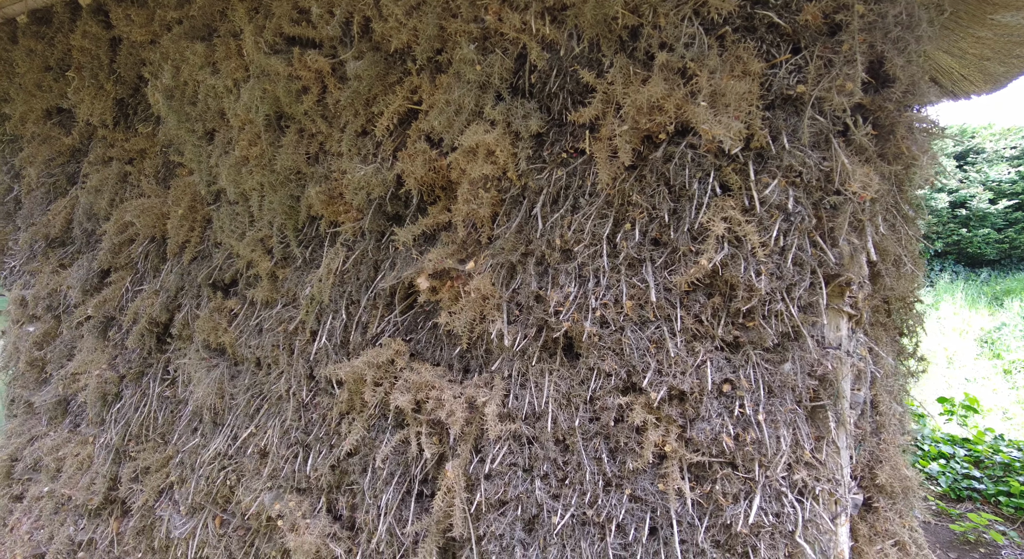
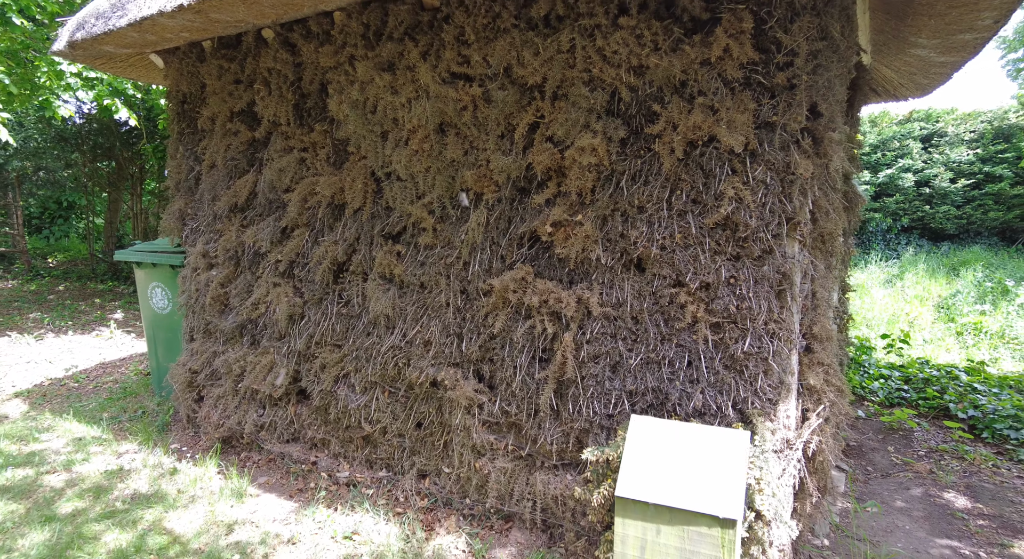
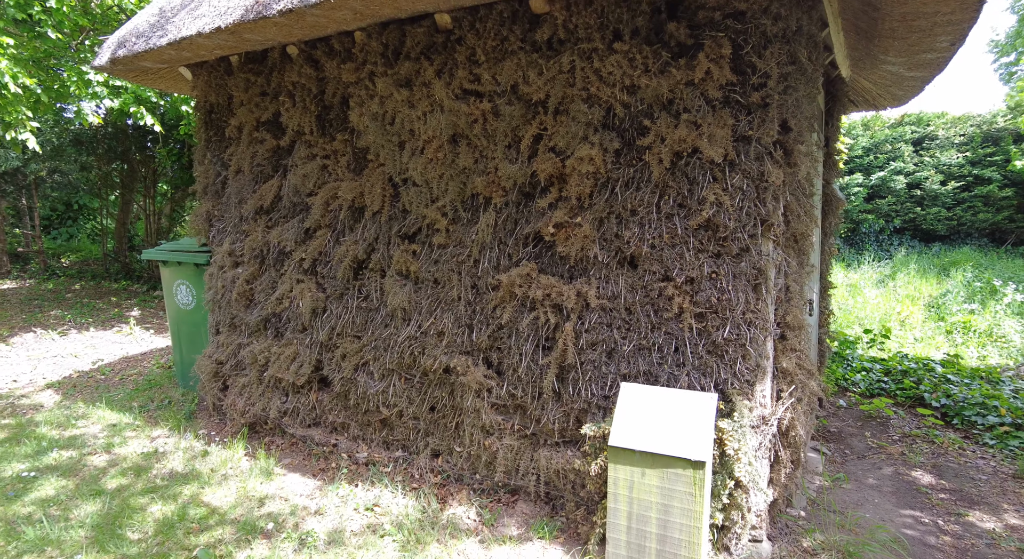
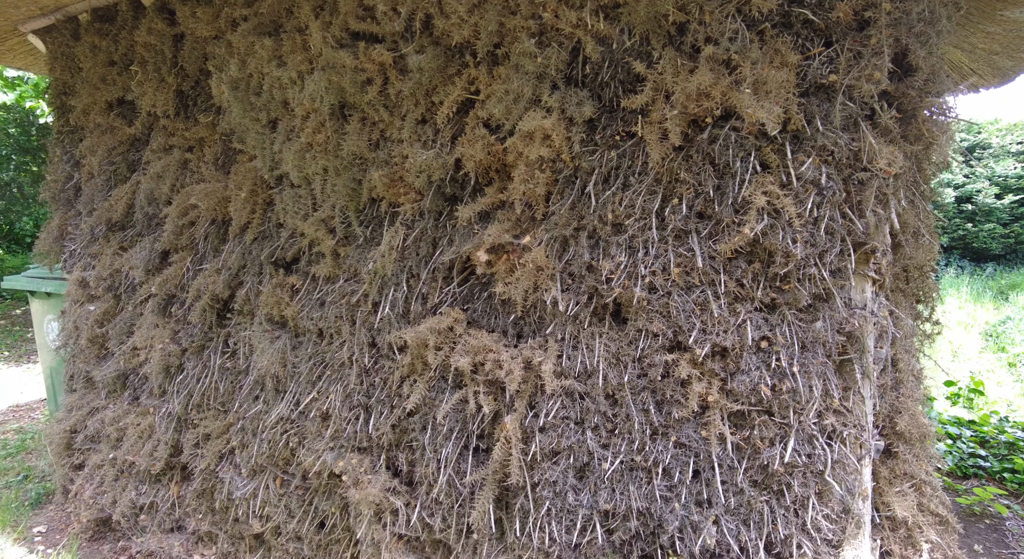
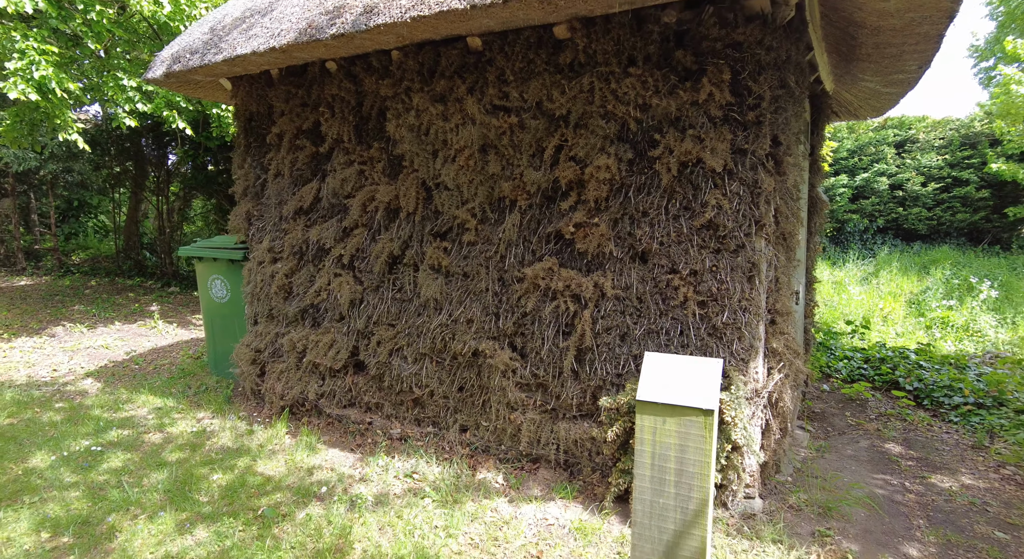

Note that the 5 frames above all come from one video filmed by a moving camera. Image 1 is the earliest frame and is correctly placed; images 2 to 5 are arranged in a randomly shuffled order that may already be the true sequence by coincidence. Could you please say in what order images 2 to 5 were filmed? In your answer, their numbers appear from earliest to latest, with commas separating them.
4, 2, 3, 5
